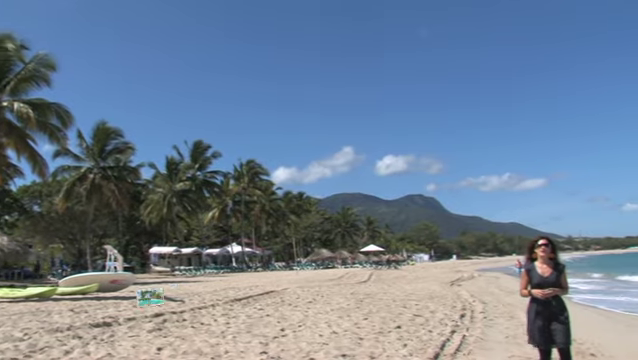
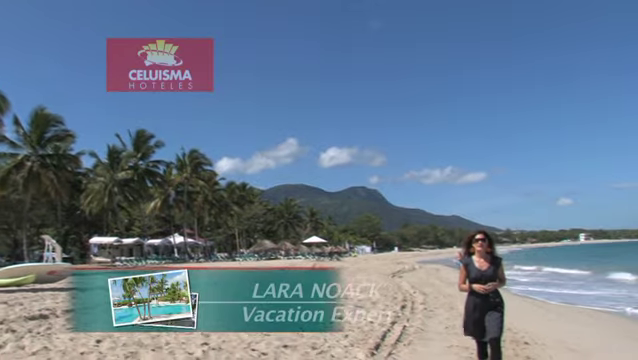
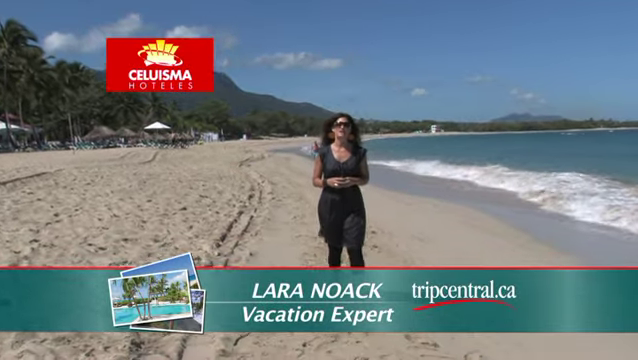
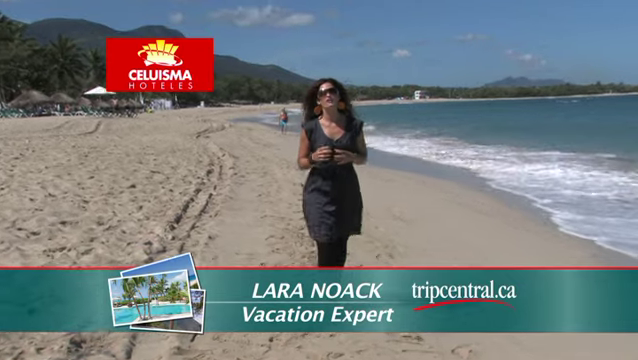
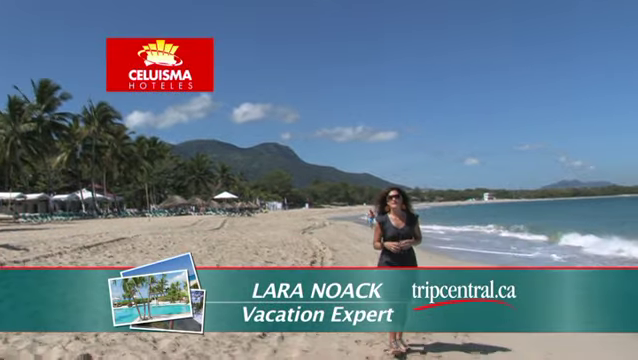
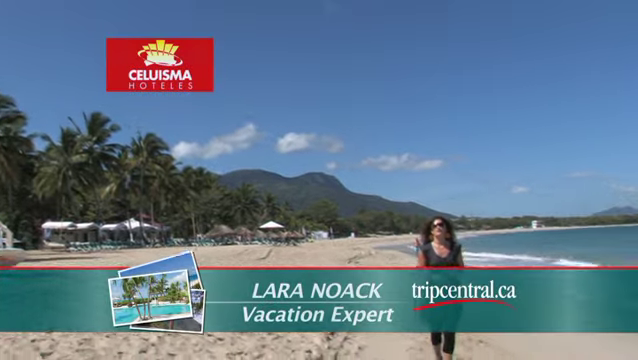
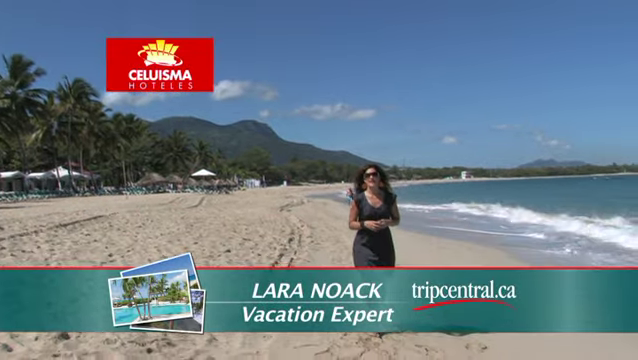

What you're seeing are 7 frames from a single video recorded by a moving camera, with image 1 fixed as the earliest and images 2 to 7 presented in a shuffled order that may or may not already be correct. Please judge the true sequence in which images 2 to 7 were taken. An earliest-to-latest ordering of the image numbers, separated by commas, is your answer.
2, 6, 5, 7, 3, 4
